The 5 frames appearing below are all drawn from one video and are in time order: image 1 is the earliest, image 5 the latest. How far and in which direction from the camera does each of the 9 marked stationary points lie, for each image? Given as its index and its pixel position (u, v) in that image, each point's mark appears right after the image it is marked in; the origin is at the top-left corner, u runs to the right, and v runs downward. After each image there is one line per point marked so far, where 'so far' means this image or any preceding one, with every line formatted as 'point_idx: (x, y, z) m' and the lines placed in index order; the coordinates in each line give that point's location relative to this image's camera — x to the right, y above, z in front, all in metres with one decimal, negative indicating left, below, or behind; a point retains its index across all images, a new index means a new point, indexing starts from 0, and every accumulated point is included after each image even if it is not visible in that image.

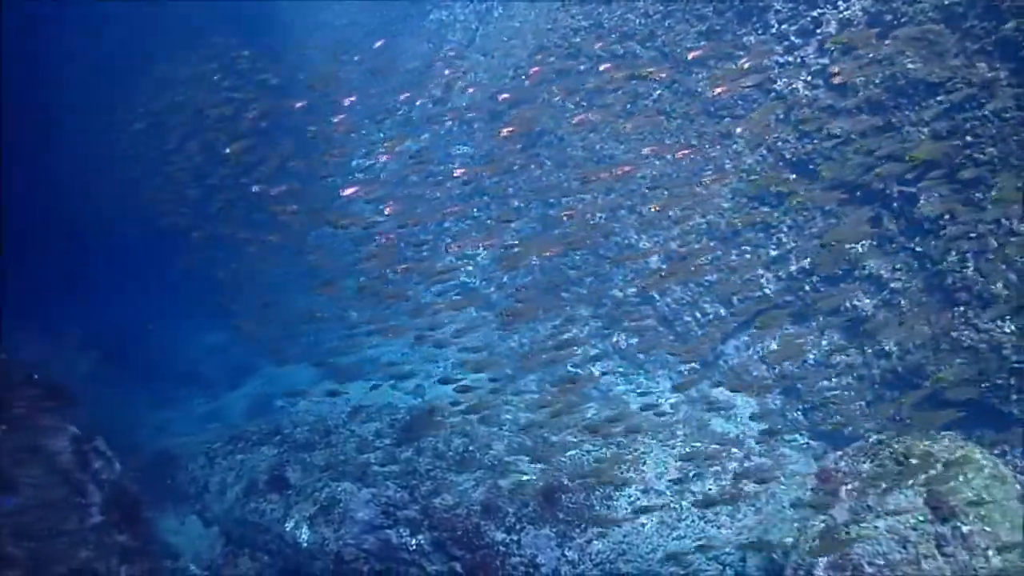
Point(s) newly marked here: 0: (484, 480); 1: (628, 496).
0: (-0.2, -1.9, +6.8) m
1: (+1.1, -2.0, +6.7) m
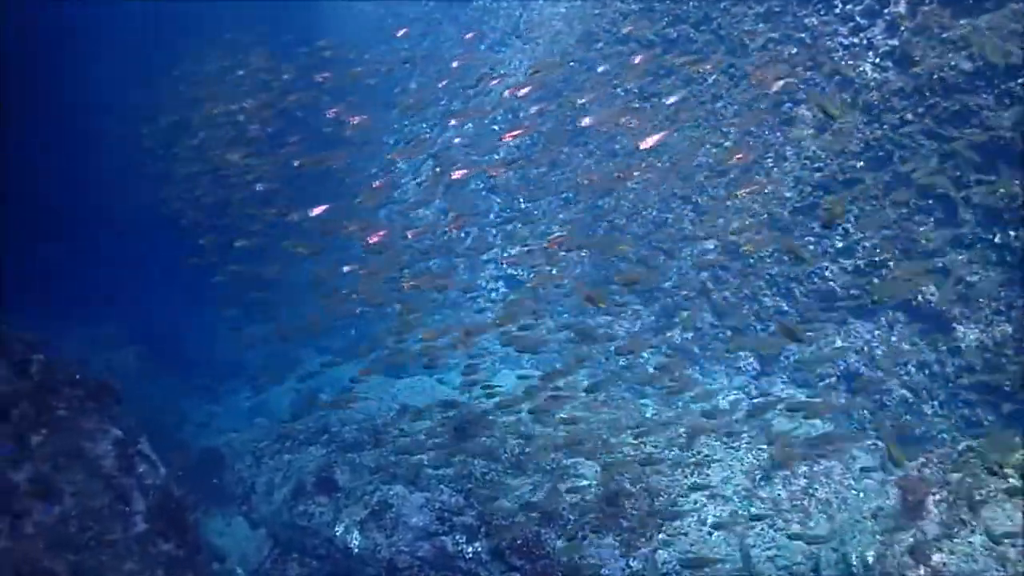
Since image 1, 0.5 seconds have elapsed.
0: (+0.3, -1.8, +6.6) m
1: (+1.6, -1.9, +6.3) m
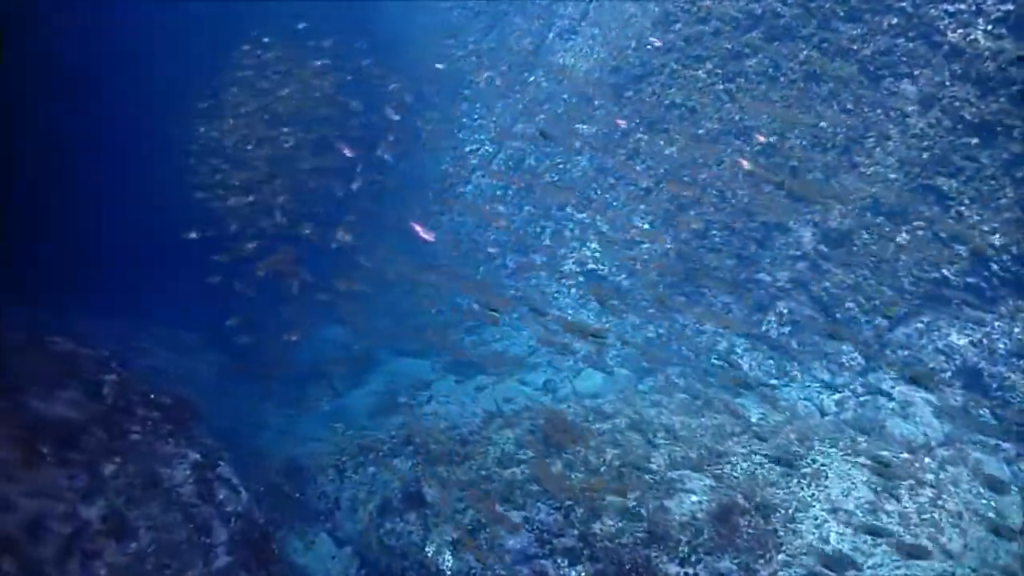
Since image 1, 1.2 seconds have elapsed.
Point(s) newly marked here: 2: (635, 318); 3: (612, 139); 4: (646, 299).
0: (+1.1, -1.8, +6.1) m
1: (+2.4, -1.8, +5.8) m
2: (+1.4, -0.3, +8.0) m
3: (+1.3, +2.0, +9.7) m
4: (+1.5, -0.1, +8.1) m
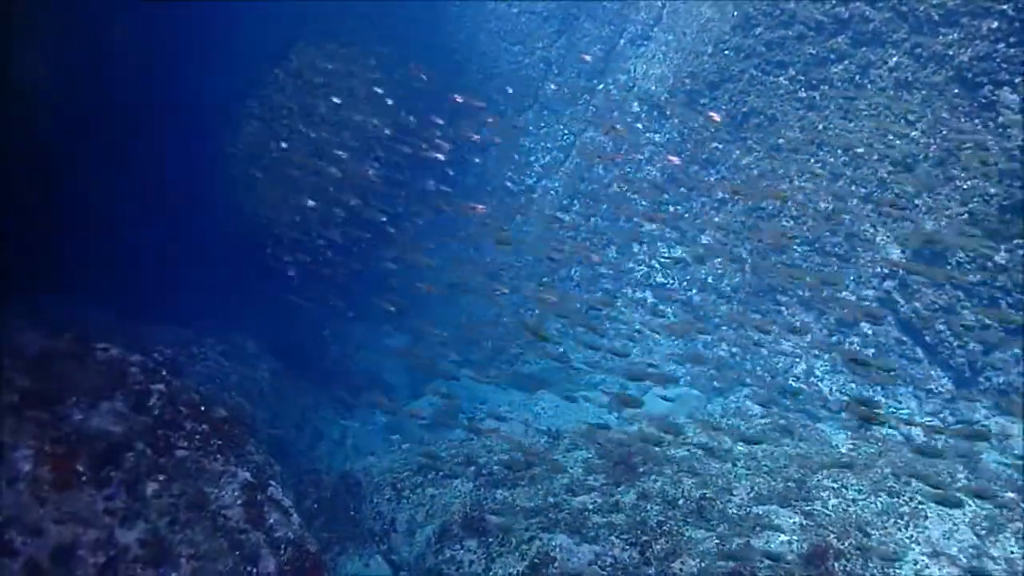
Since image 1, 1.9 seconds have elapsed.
0: (+1.6, -1.9, +5.7) m
1: (+2.8, -2.0, +5.3) m
2: (+2.0, -0.5, +7.6) m
3: (+2.2, +1.8, +9.3) m
4: (+2.2, -0.3, +7.7) m
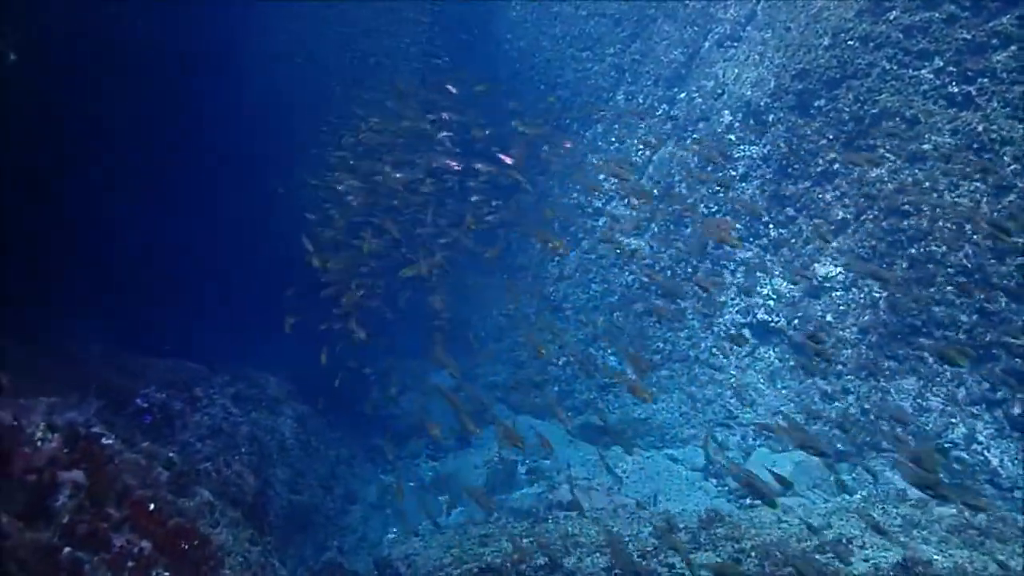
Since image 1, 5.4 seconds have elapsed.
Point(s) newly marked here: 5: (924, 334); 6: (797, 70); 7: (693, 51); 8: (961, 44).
0: (+2.2, -2.1, +4.1) m
1: (+3.3, -2.2, +3.6) m
2: (+2.7, -0.8, +6.1) m
3: (+3.0, +1.4, +7.8) m
4: (+2.9, -0.6, +6.1) m
5: (+3.5, -0.4, +6.1) m
6: (+3.3, +2.5, +8.4) m
7: (+2.5, +3.2, +9.9) m
8: (+4.4, +2.4, +7.1) m
